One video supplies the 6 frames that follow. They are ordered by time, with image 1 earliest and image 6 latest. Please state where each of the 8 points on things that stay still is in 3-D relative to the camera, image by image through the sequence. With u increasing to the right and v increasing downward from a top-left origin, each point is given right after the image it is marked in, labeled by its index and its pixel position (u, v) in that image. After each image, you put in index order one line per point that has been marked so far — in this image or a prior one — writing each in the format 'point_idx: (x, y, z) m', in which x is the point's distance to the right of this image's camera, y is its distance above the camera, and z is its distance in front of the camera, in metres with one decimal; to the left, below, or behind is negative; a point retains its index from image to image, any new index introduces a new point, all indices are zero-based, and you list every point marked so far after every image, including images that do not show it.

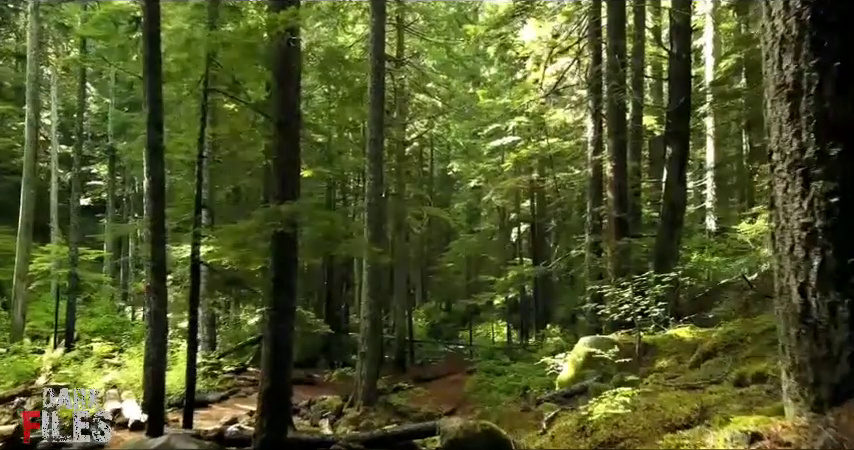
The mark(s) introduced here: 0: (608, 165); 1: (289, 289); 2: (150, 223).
0: (+4.2, +1.4, +14.3) m
1: (-1.8, -0.8, +7.9) m
2: (-4.4, 0.0, +9.7) m
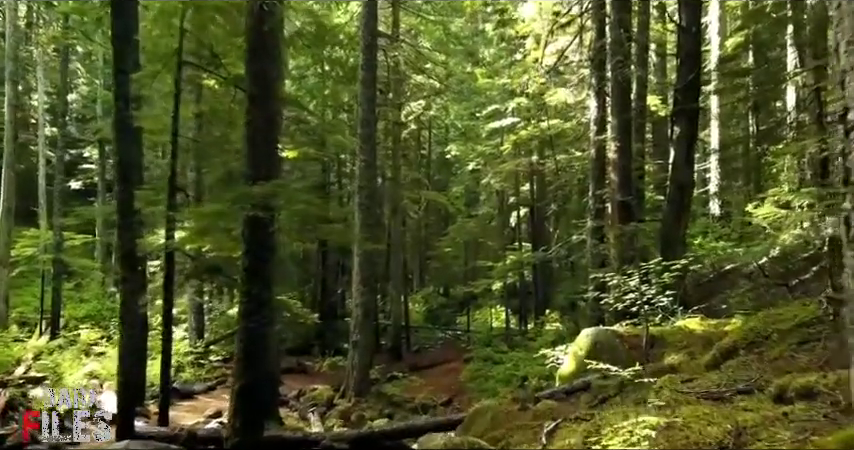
0: (+4.1, +1.7, +13.5) m
1: (-1.9, -0.6, +7.2) m
2: (-4.5, +0.3, +9.0) m
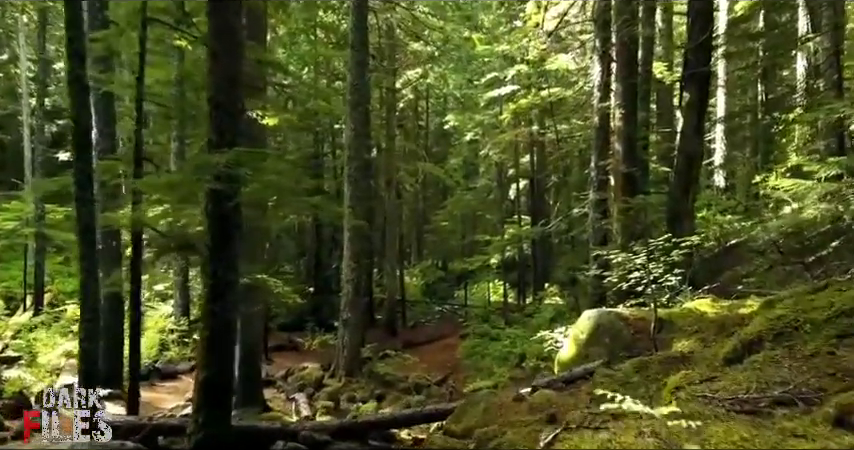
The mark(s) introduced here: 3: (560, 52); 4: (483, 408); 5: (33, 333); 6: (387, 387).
0: (+3.9, +2.3, +12.7) m
1: (-2.1, -0.3, +6.5) m
2: (-4.6, +0.6, +8.2) m
3: (+4.1, +5.3, +19.0) m
4: (+0.6, -2.1, +7.0) m
5: (-10.7, -2.9, +16.7) m
6: (-1.0, -4.0, +15.0) m
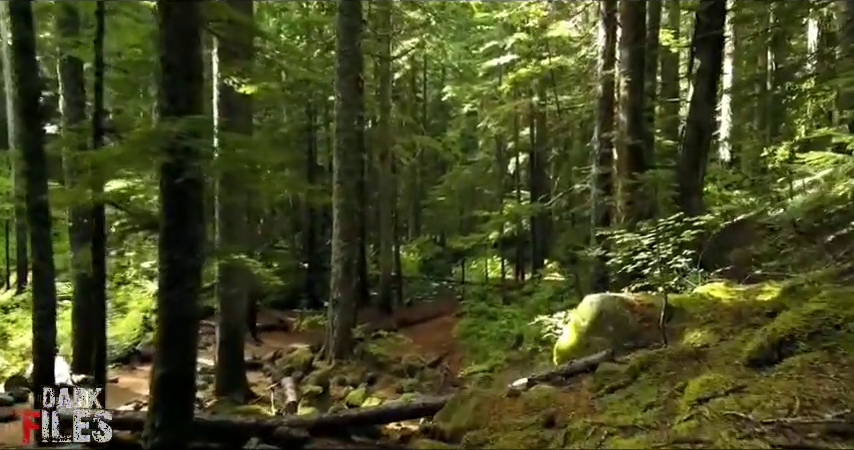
0: (+3.7, +2.8, +11.8) m
1: (-2.2, -0.1, +5.7) m
2: (-4.8, +0.9, +7.4) m
3: (+3.9, +6.0, +18.0) m
4: (+0.5, -1.9, +6.3) m
5: (-10.8, -2.3, +16.1) m
6: (-1.1, -3.4, +14.4) m
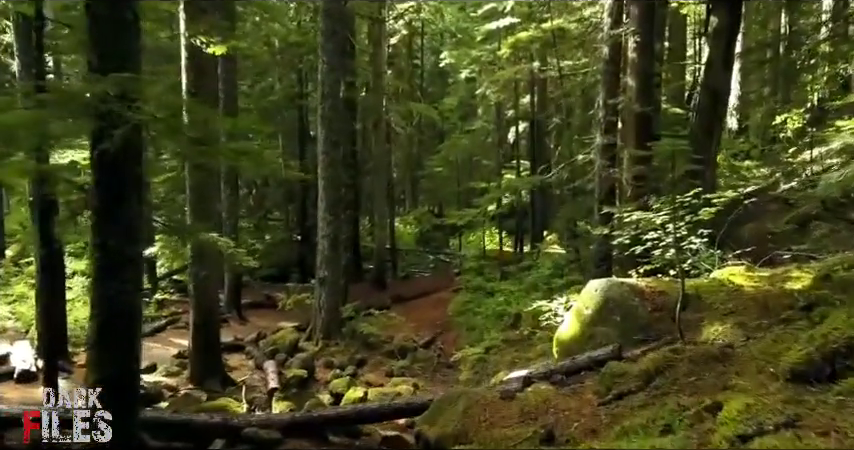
0: (+3.6, +3.2, +10.8) m
1: (-2.4, 0.0, +4.9) m
2: (-5.0, +1.2, +6.5) m
3: (+3.8, +6.8, +16.8) m
4: (+0.3, -1.7, +5.6) m
5: (-11.0, -1.6, +15.3) m
6: (-1.3, -2.8, +13.7) m
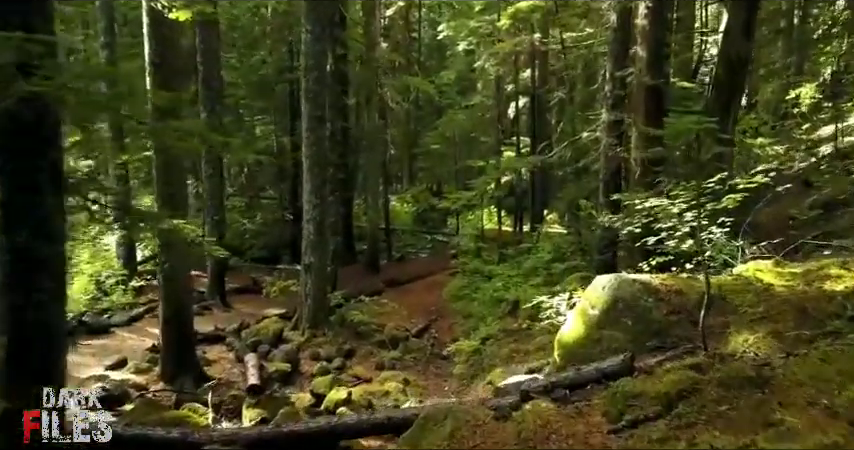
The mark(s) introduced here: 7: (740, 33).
0: (+3.4, +3.5, +9.8) m
1: (-2.6, 0.0, +4.0) m
2: (-5.1, +1.2, +5.6) m
3: (+3.6, +7.3, +15.7) m
4: (+0.2, -1.6, +4.8) m
5: (-11.2, -1.2, +14.5) m
6: (-1.5, -2.4, +13.0) m
7: (+4.8, +3.0, +9.4) m
